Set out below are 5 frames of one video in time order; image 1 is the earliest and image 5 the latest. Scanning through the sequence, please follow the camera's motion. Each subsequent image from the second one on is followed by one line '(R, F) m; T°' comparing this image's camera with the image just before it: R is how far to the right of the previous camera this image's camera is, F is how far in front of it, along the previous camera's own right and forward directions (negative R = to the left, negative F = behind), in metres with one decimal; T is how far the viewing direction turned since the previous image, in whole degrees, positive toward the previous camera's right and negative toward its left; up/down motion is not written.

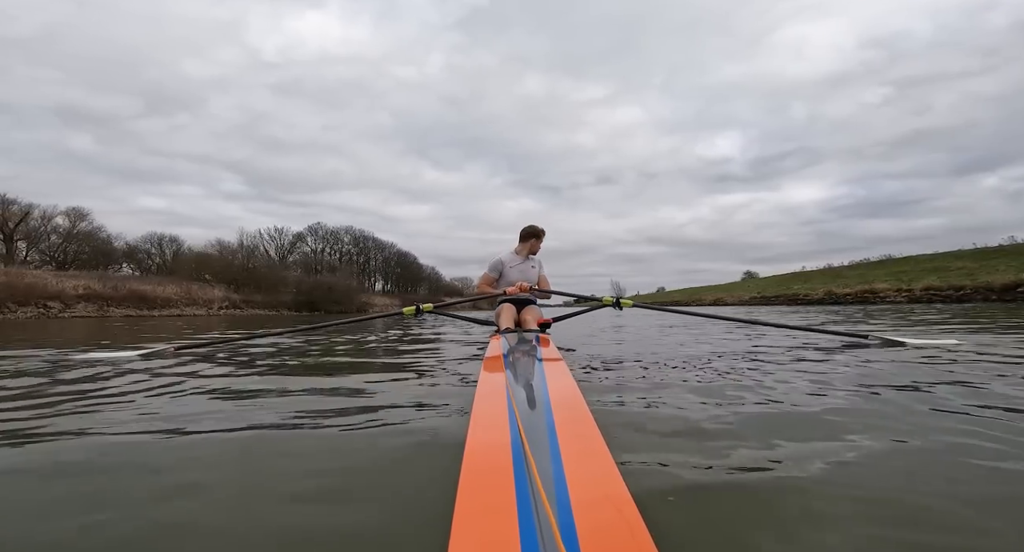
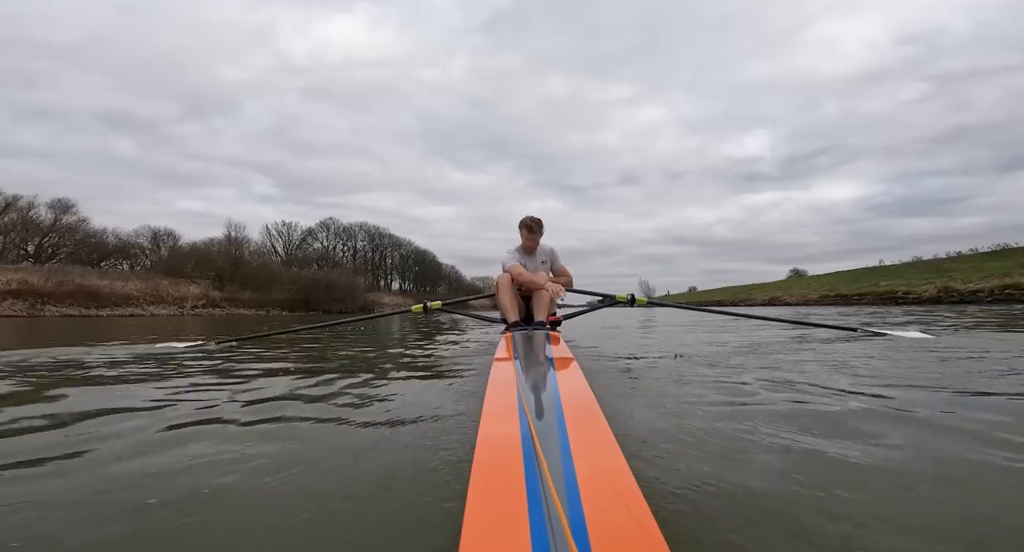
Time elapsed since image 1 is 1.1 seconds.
(+0.1, +1.1) m; -3°
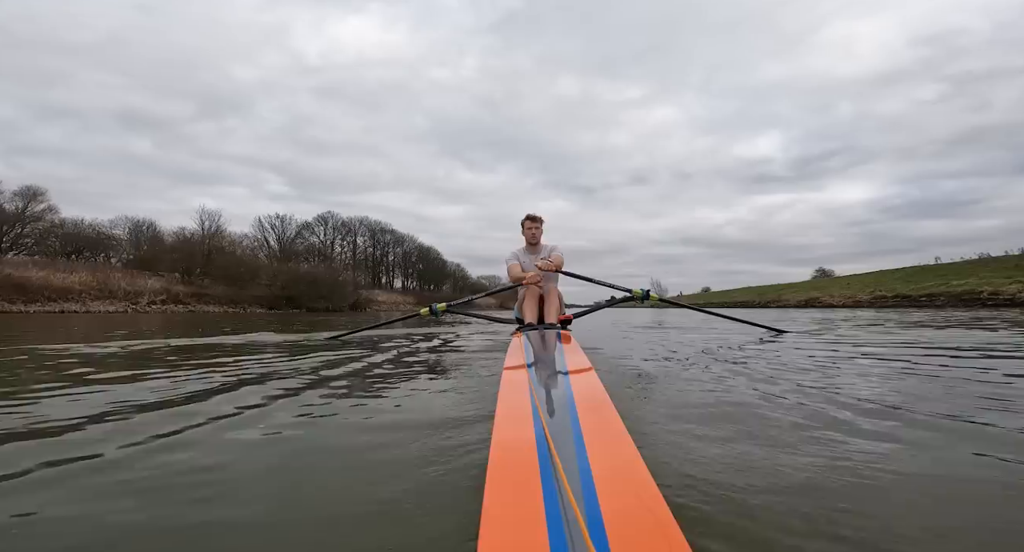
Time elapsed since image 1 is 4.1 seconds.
(+0.1, +0.8) m; -1°
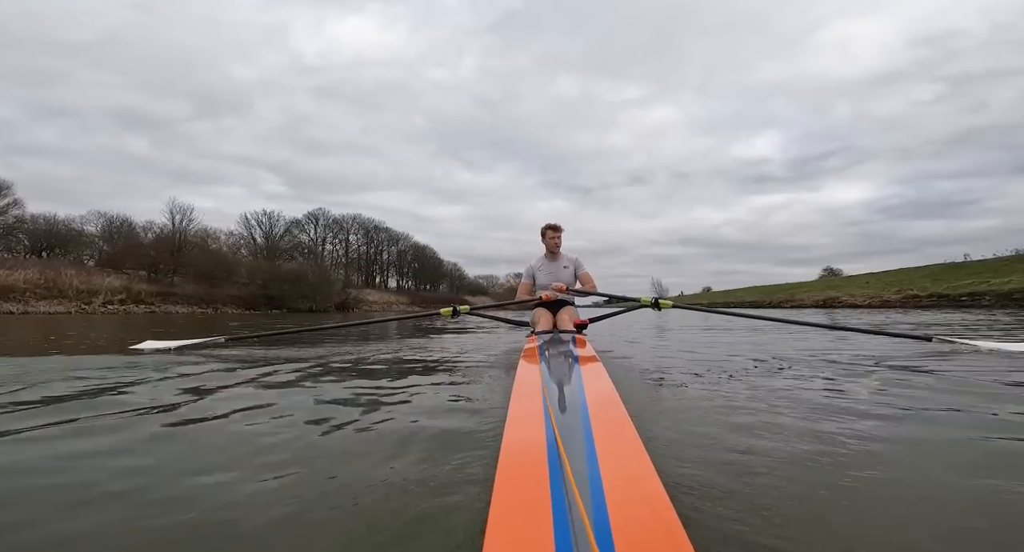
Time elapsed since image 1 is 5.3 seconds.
(0.0, +0.5) m; 0°
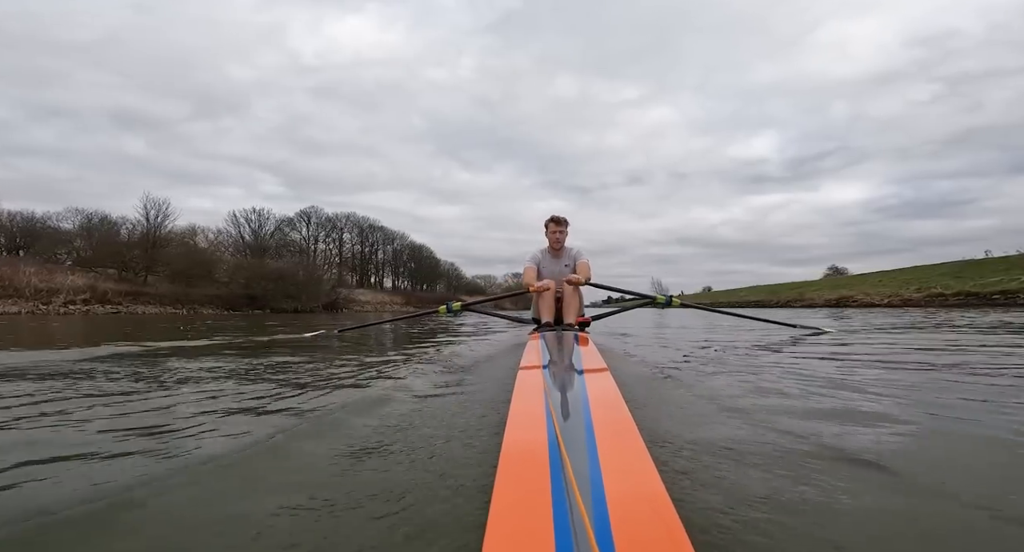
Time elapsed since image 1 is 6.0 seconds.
(0.0, +0.4) m; 0°
